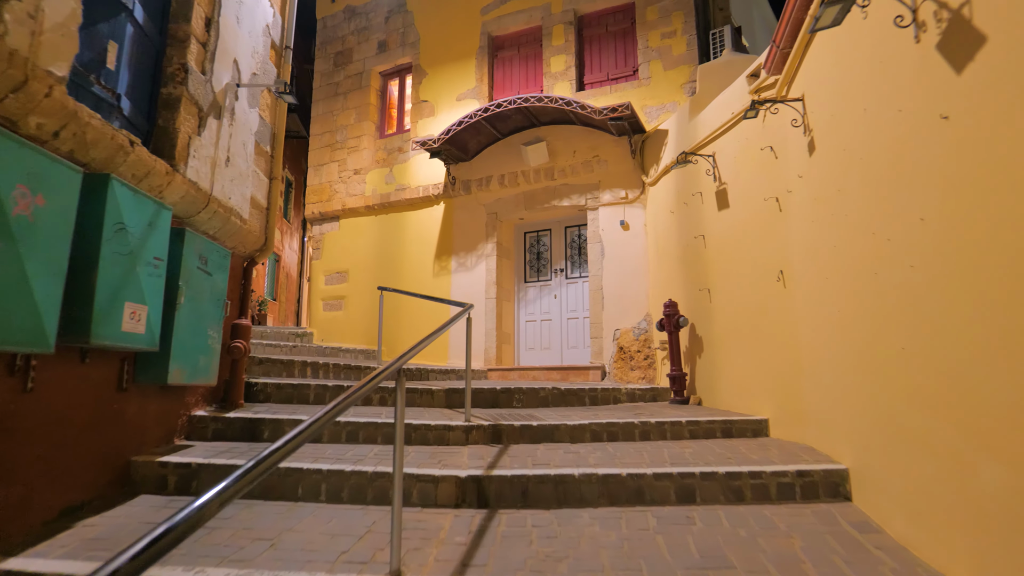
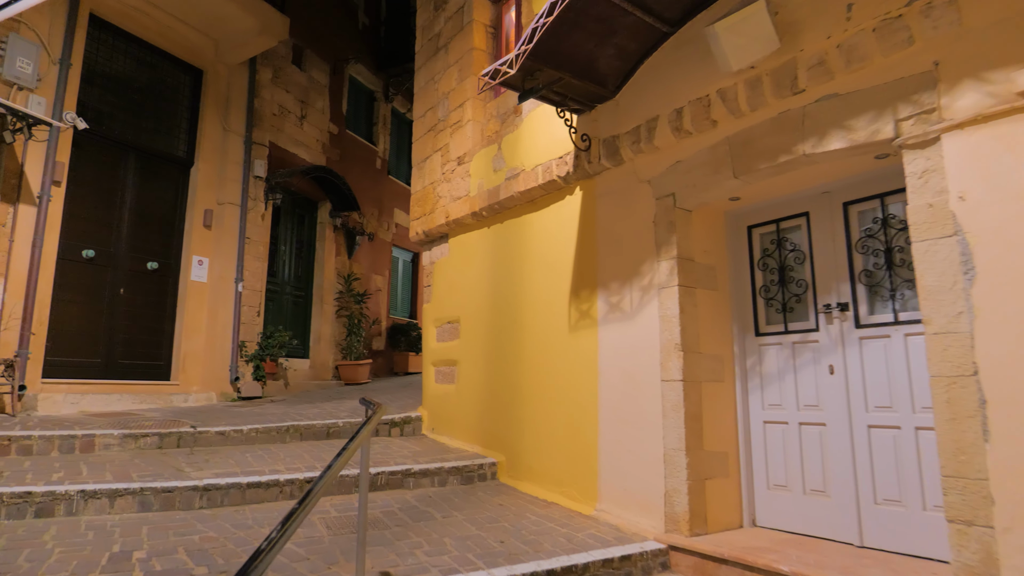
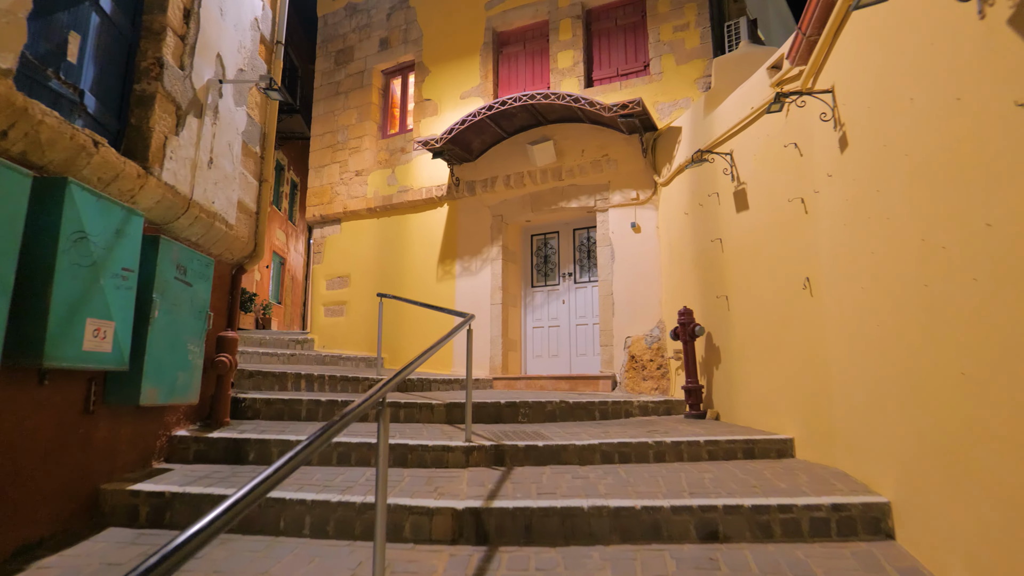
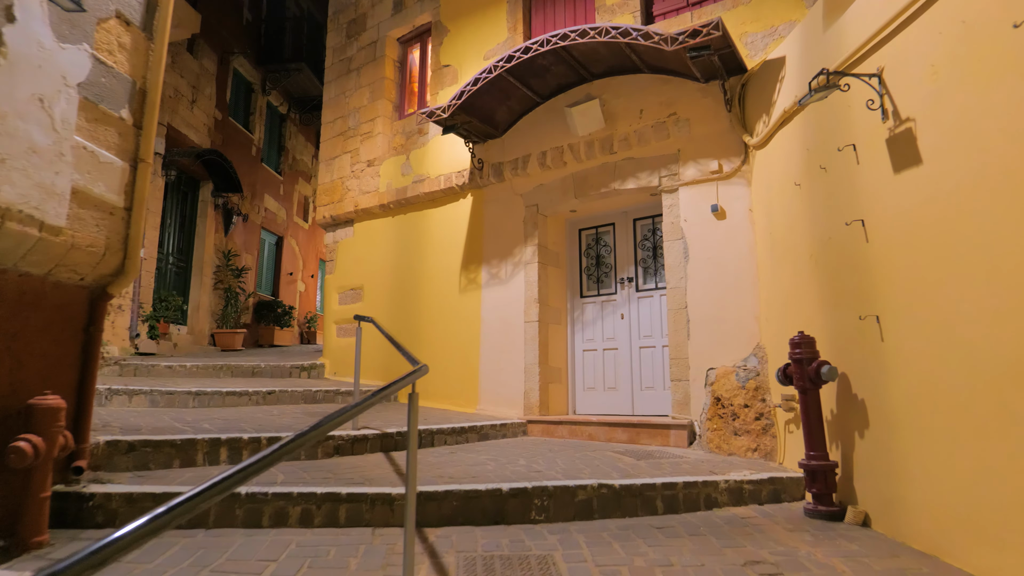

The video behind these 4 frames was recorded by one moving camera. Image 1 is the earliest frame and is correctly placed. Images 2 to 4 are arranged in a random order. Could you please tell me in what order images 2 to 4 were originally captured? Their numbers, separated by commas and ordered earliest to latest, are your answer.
3, 4, 2
